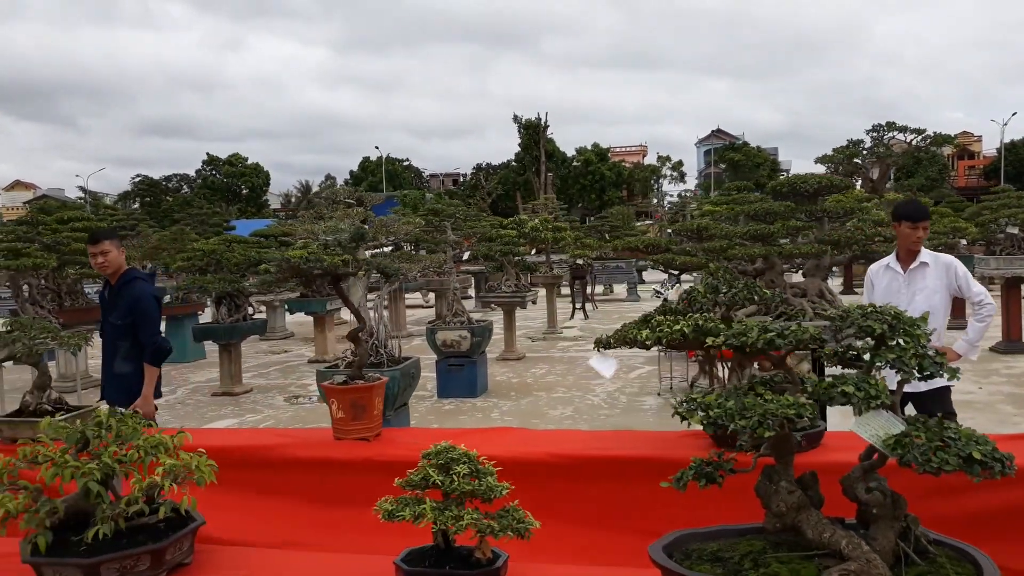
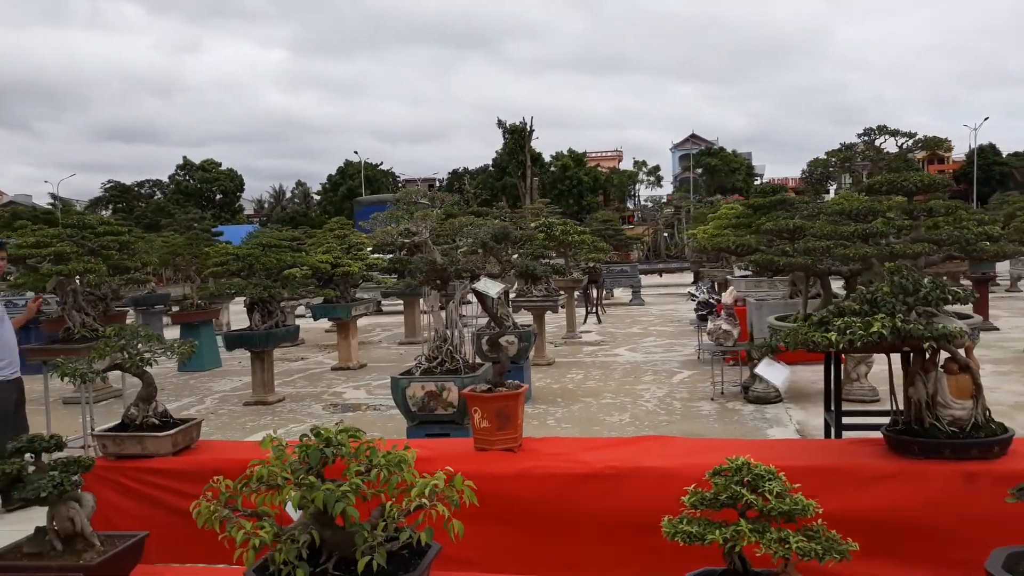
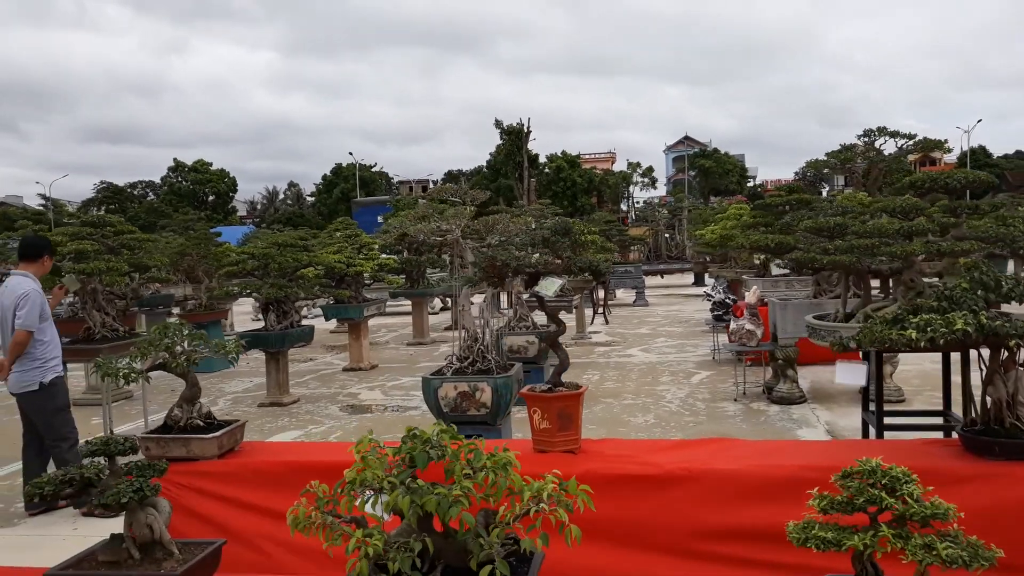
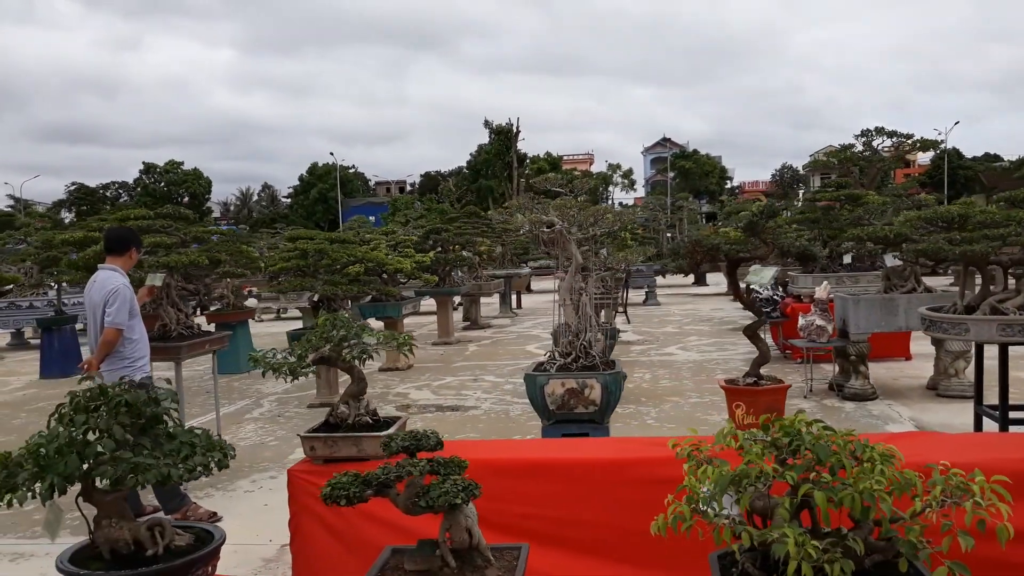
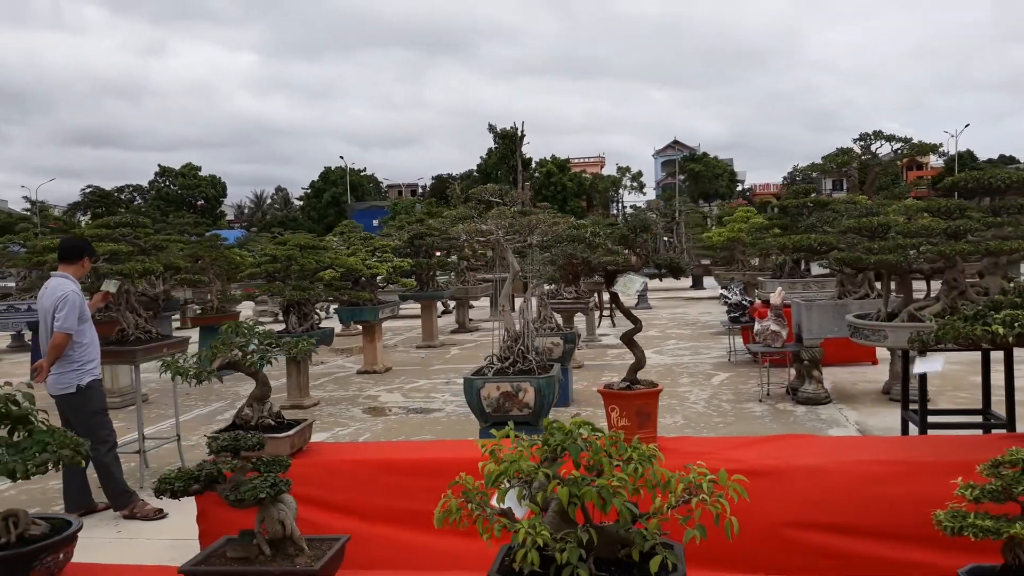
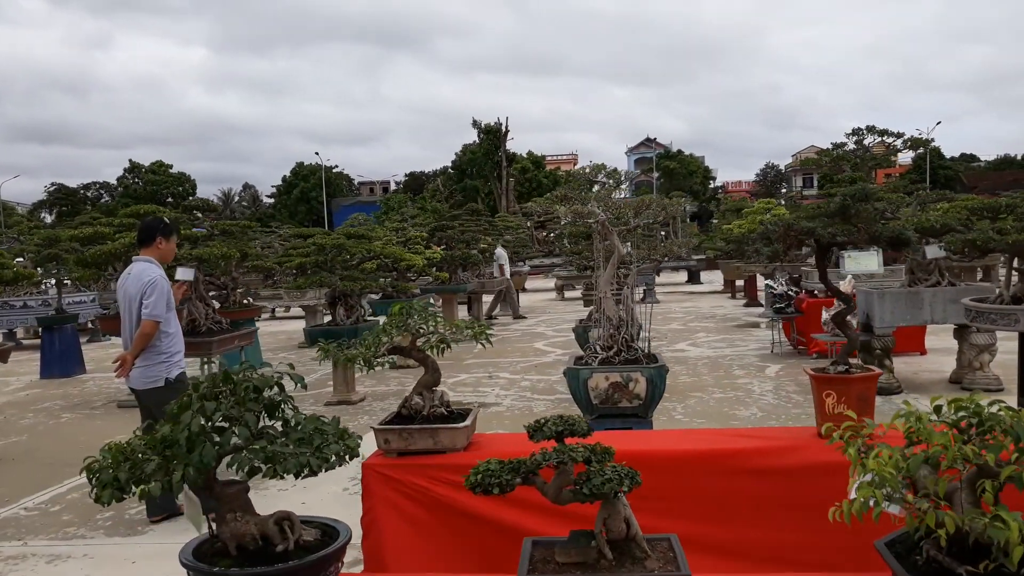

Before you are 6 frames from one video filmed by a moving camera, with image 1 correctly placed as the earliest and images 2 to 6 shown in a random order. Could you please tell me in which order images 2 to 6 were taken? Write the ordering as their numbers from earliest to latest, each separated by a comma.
2, 3, 5, 4, 6
